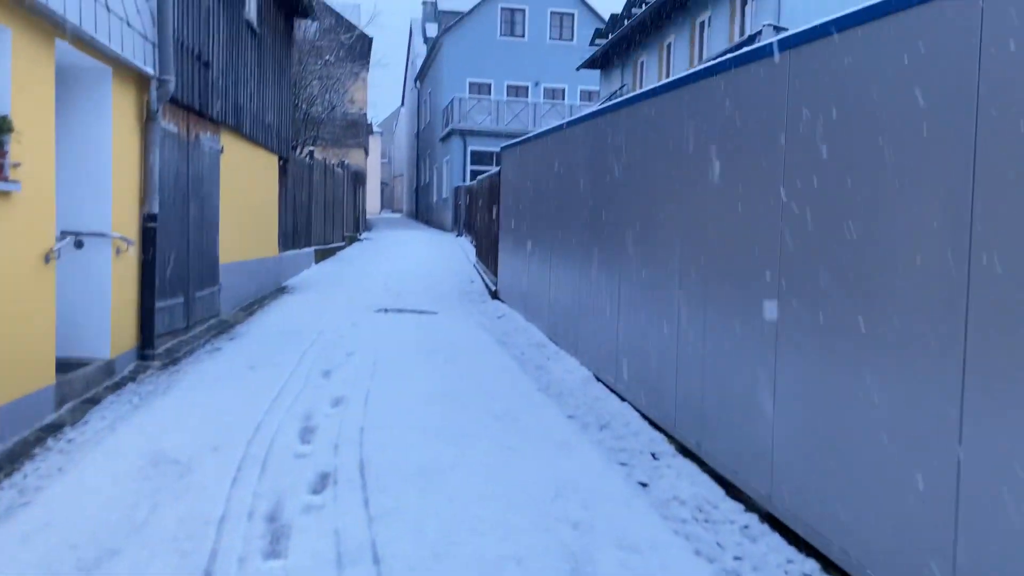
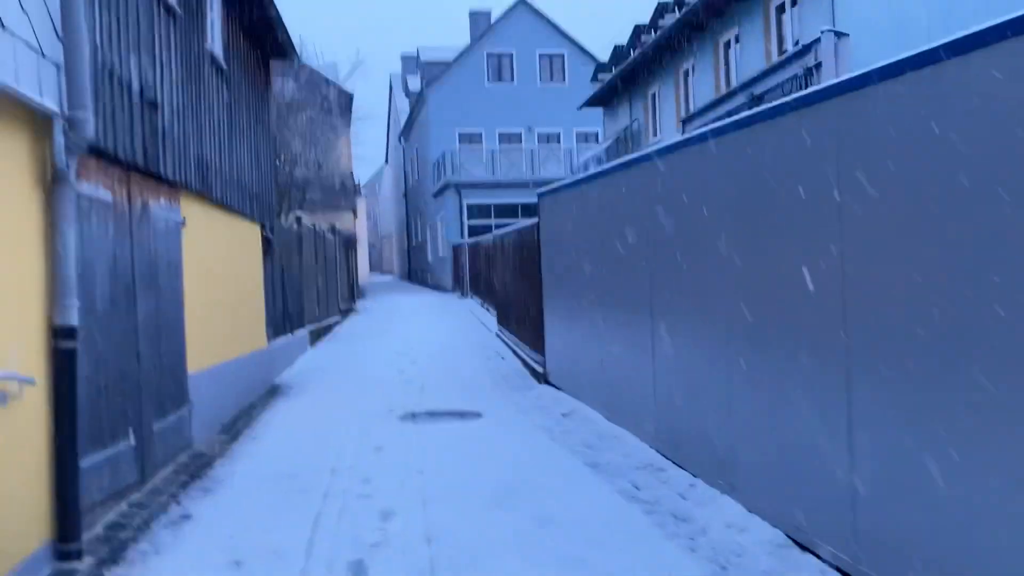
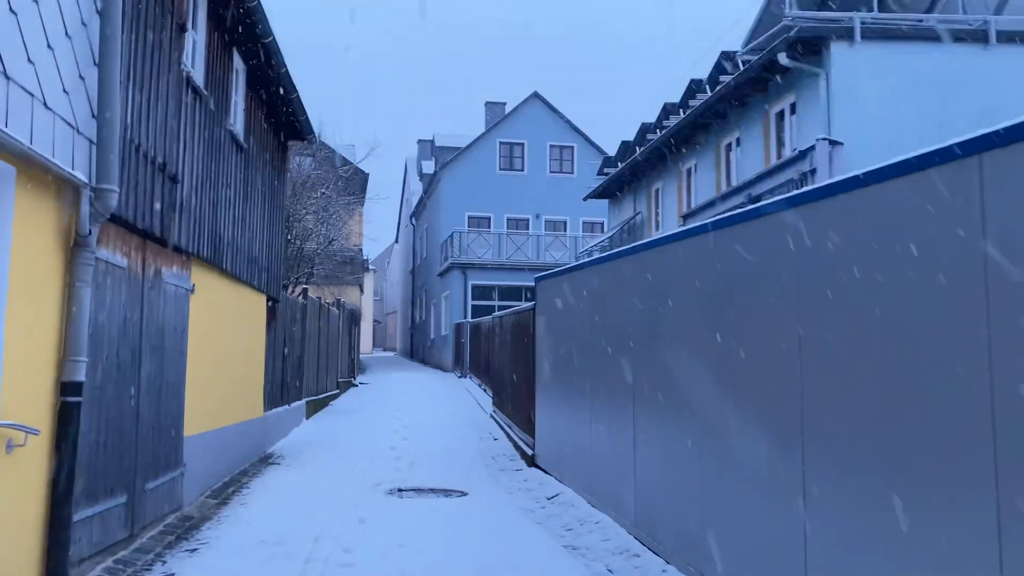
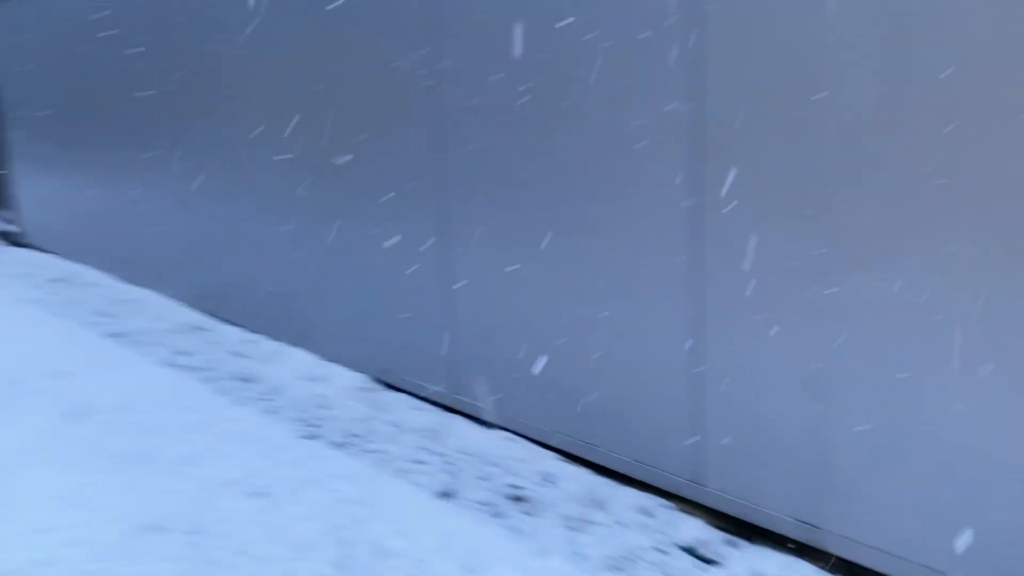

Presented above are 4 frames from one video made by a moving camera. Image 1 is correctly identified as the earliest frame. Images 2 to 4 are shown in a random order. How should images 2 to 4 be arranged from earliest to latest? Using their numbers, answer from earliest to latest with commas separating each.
3, 2, 4
